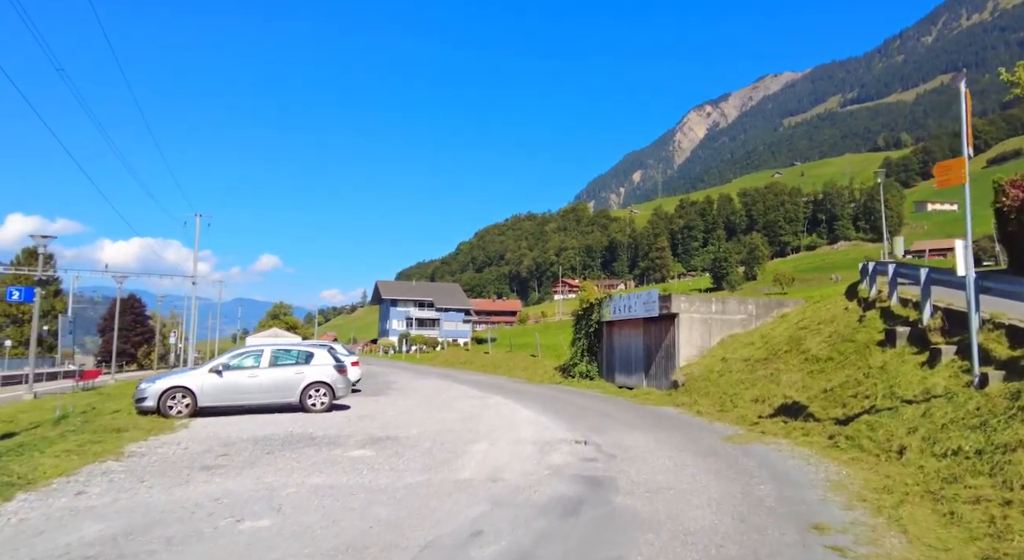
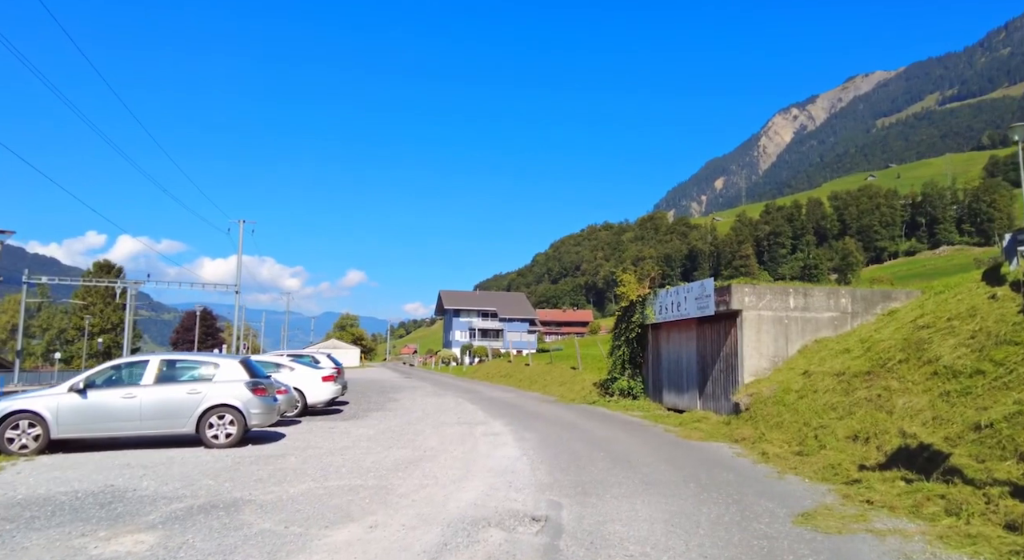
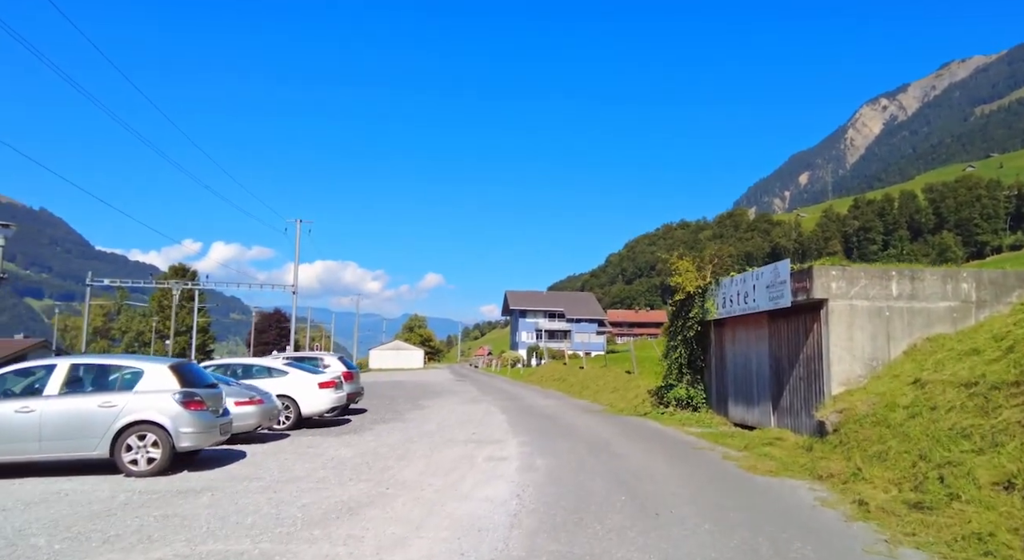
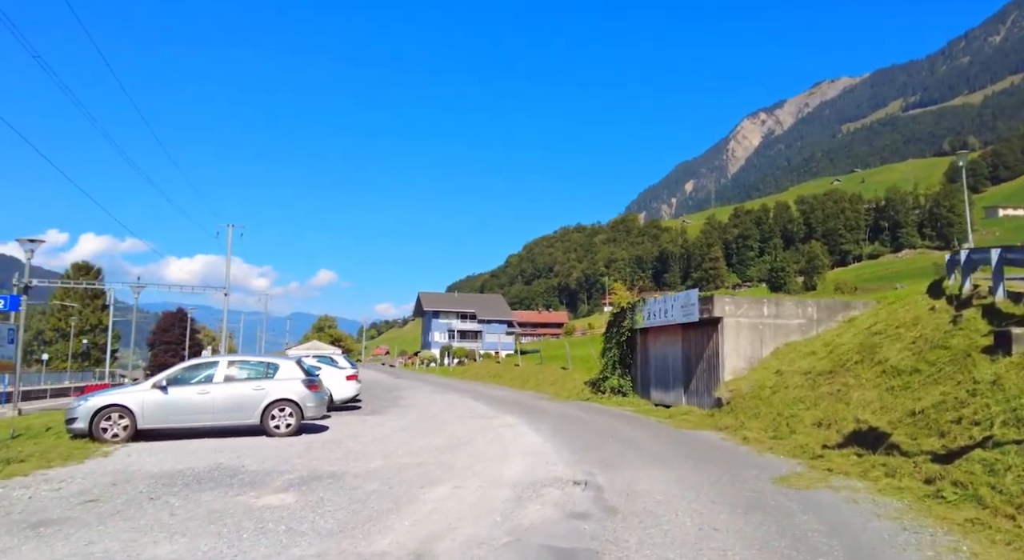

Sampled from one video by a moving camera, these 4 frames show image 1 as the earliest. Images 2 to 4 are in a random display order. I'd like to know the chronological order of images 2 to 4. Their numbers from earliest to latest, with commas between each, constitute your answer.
4, 2, 3
